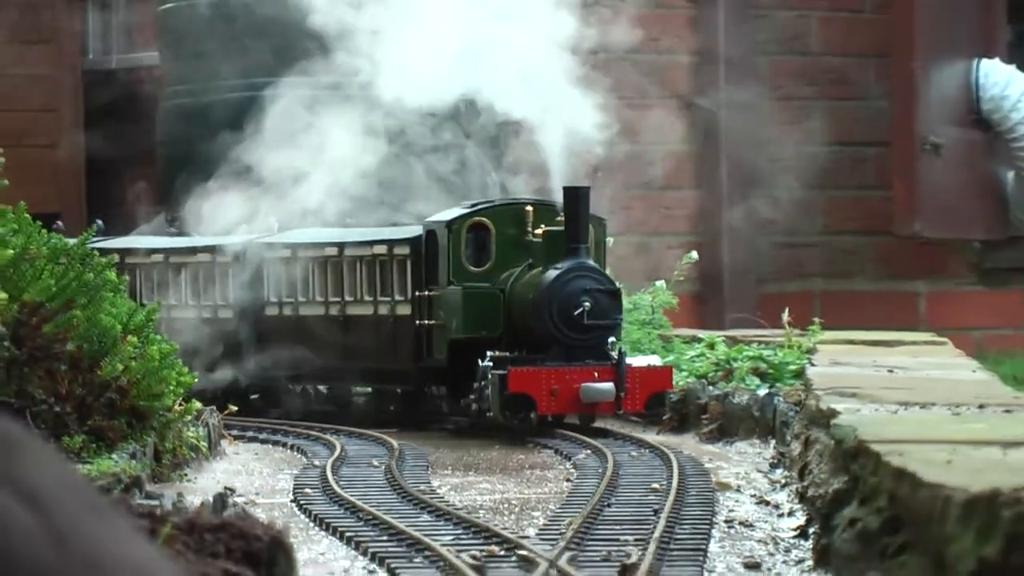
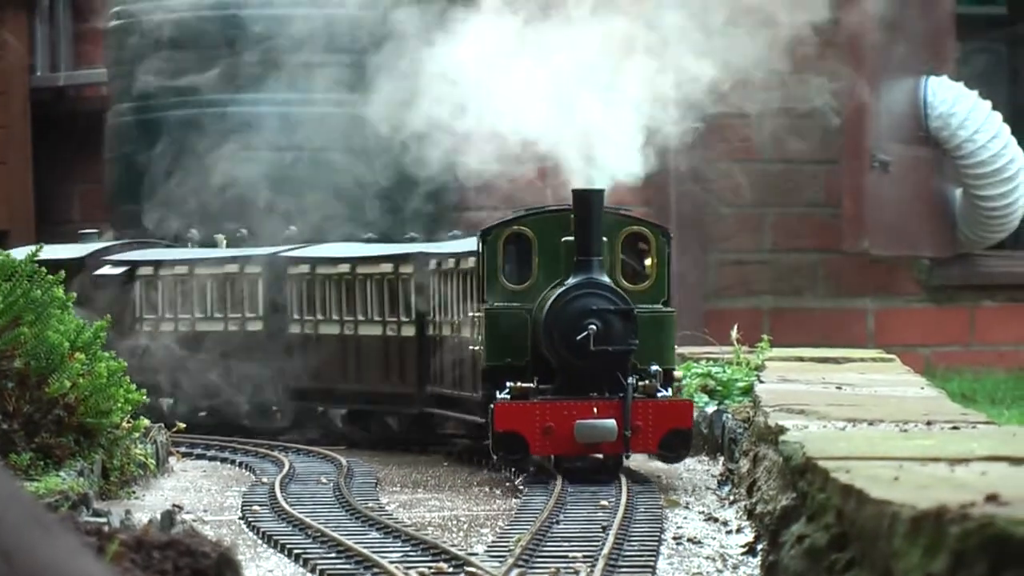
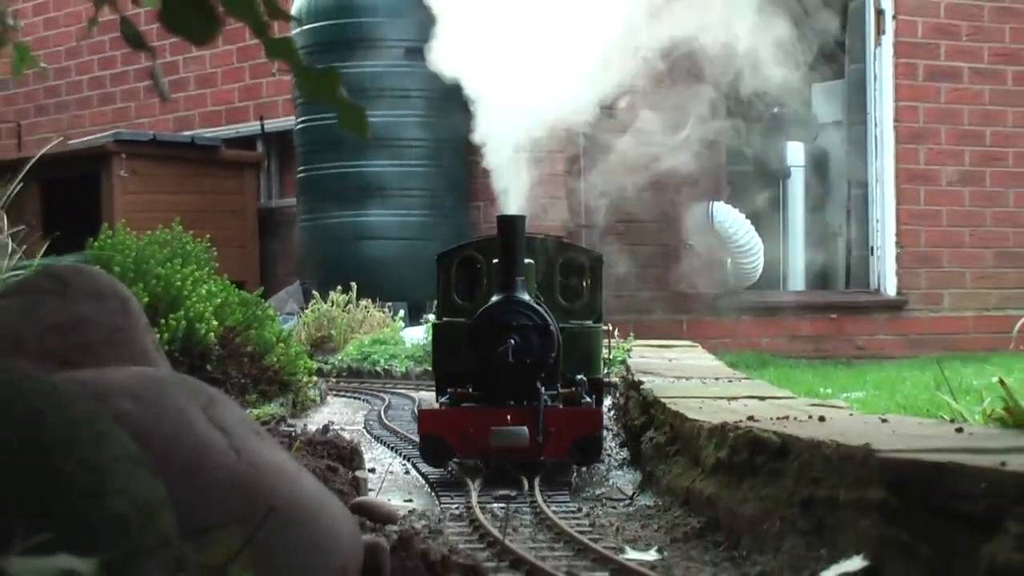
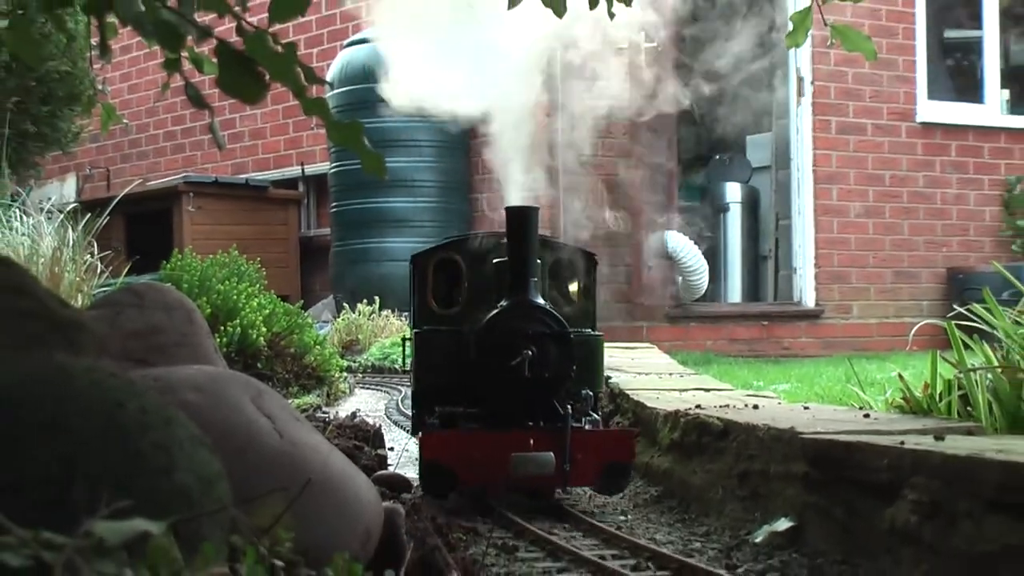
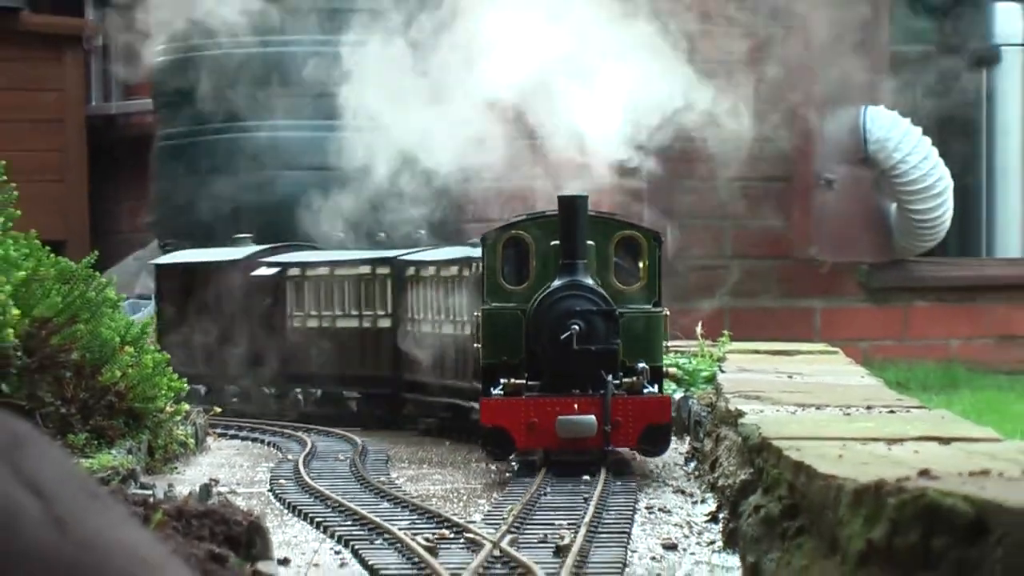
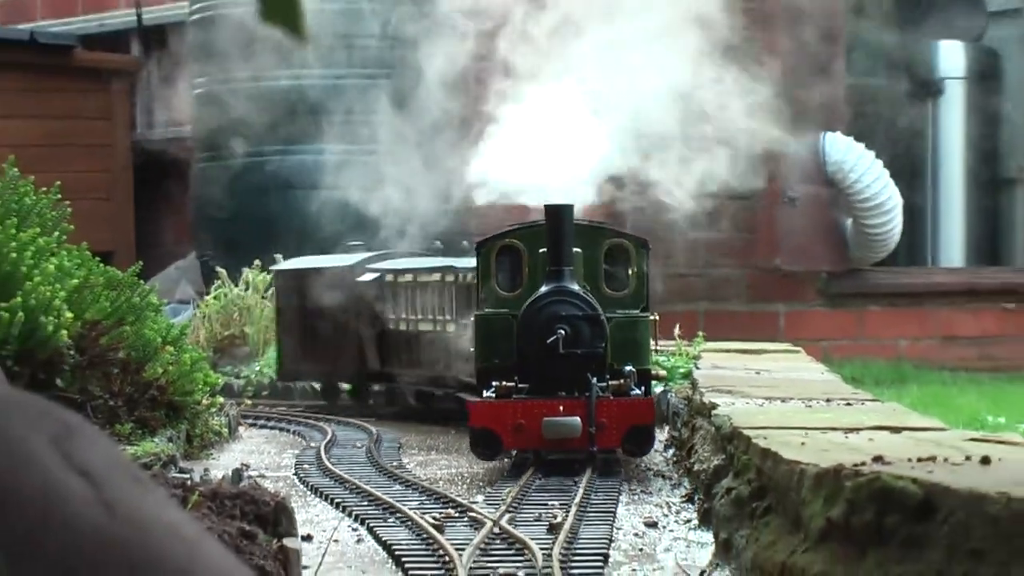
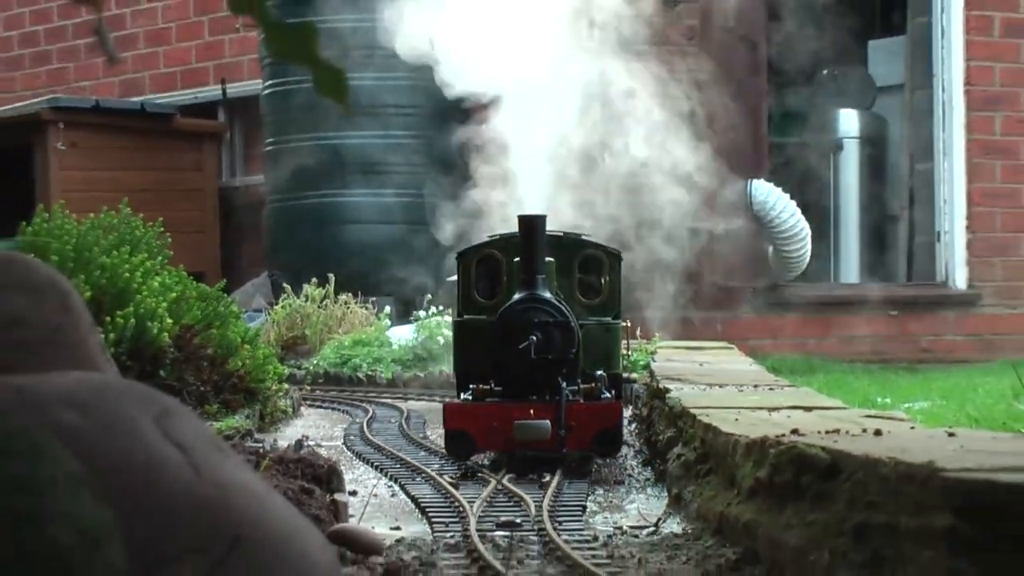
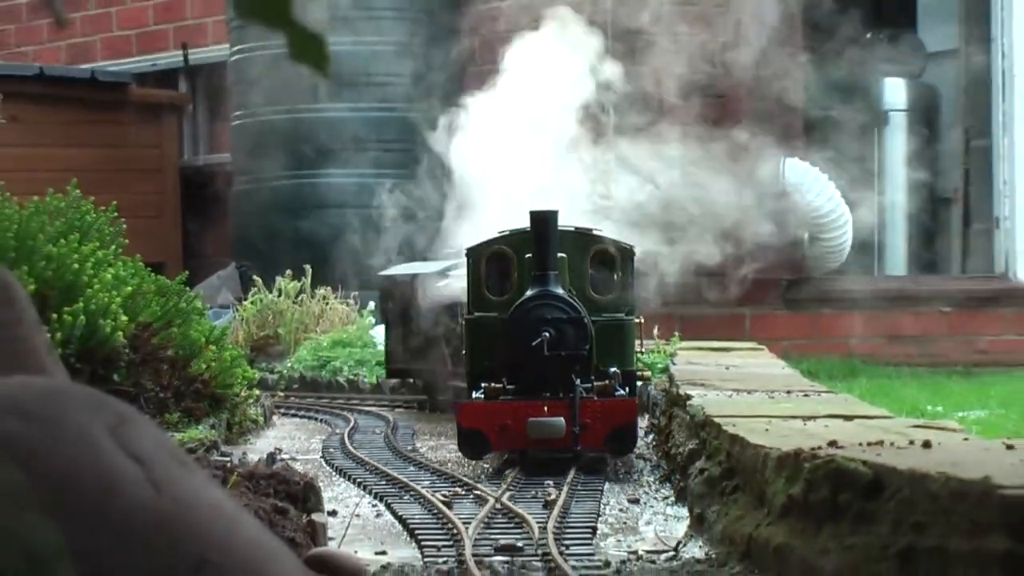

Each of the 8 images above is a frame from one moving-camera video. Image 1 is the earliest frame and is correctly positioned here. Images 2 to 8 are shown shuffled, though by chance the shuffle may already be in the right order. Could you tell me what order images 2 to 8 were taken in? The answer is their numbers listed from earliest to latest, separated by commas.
2, 5, 6, 8, 7, 3, 4
